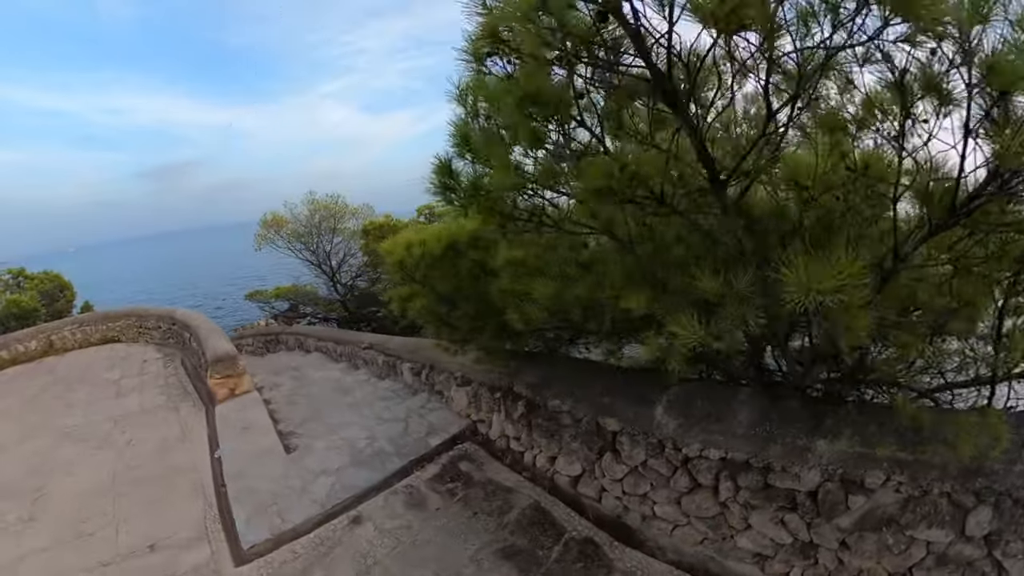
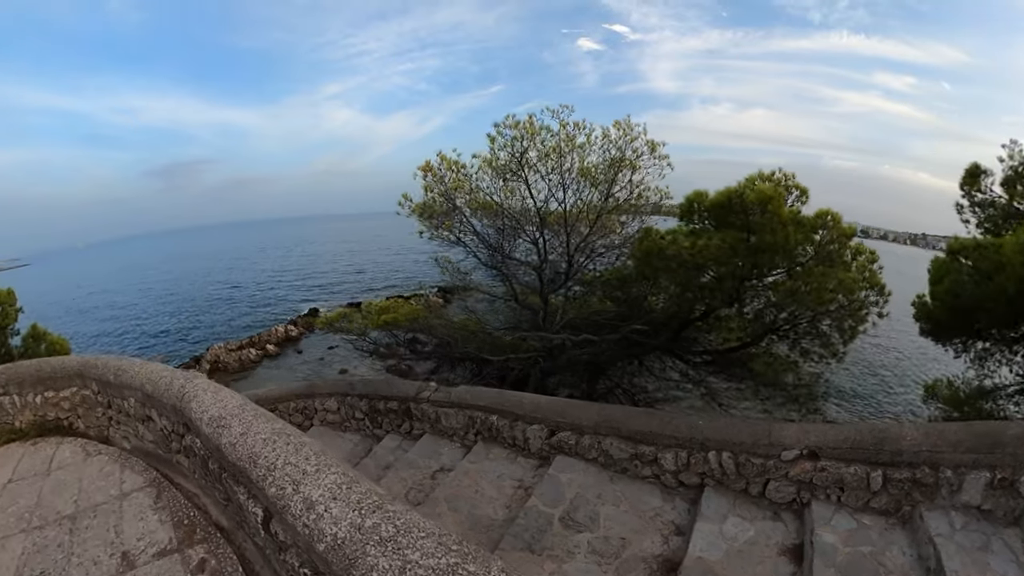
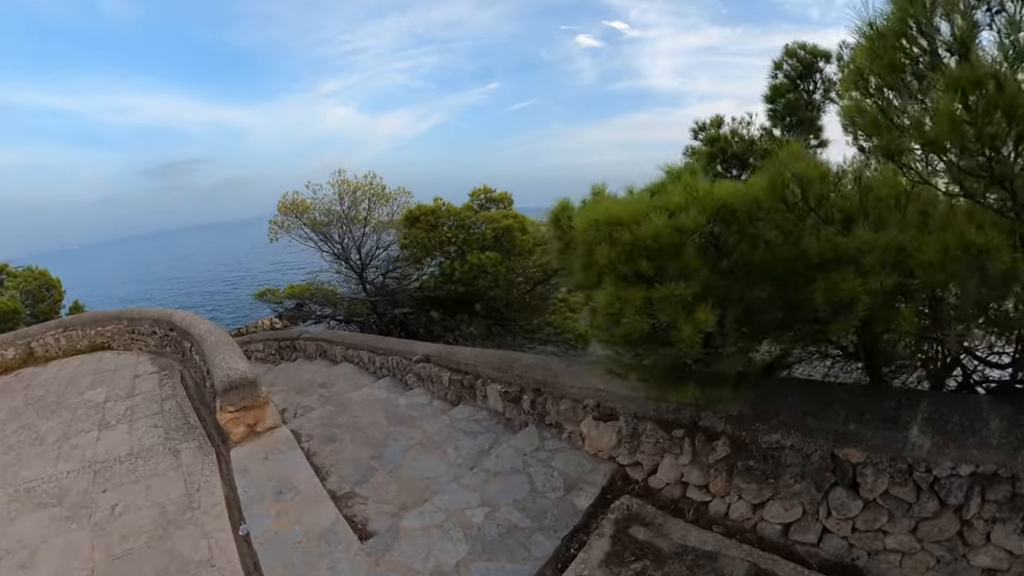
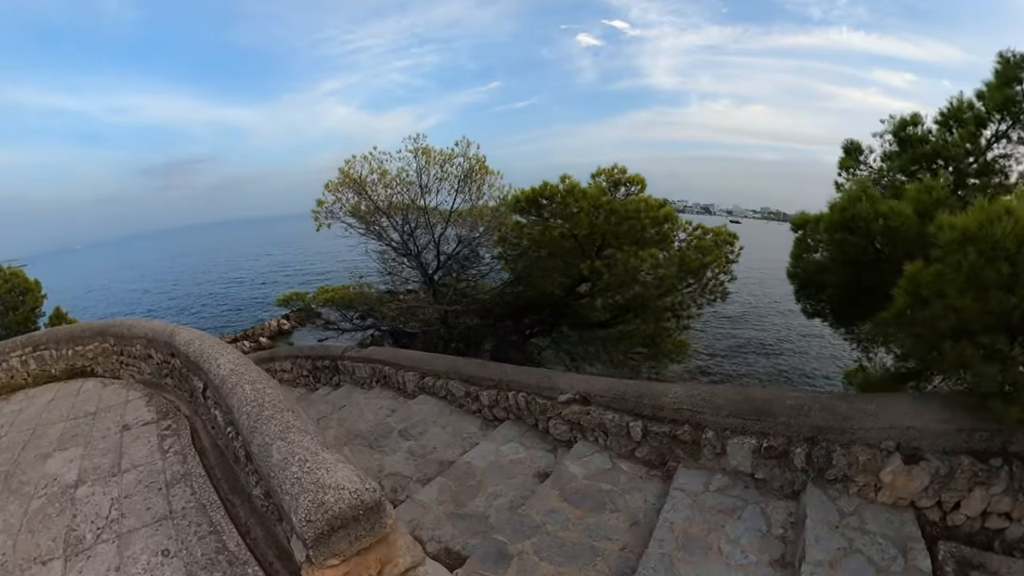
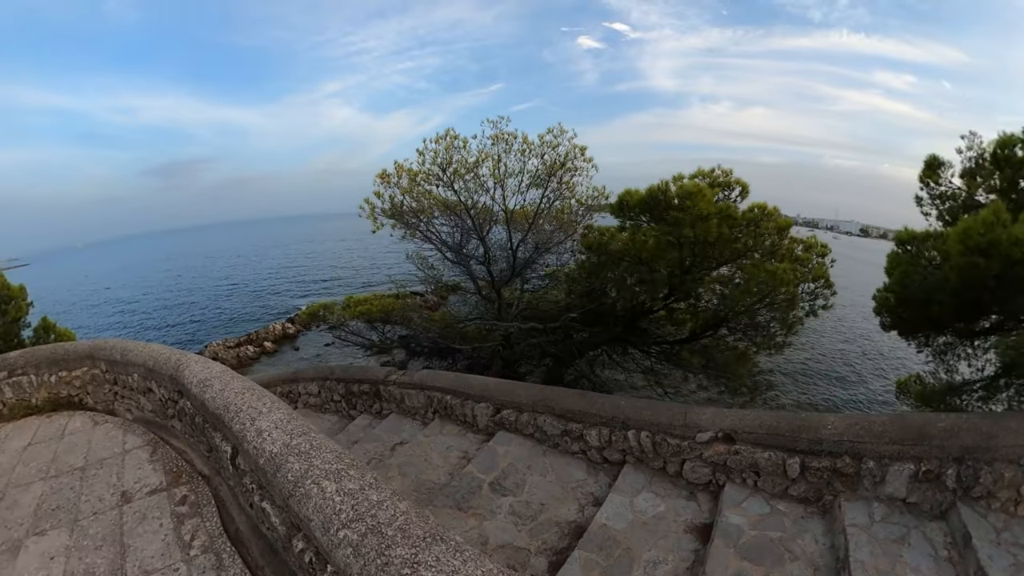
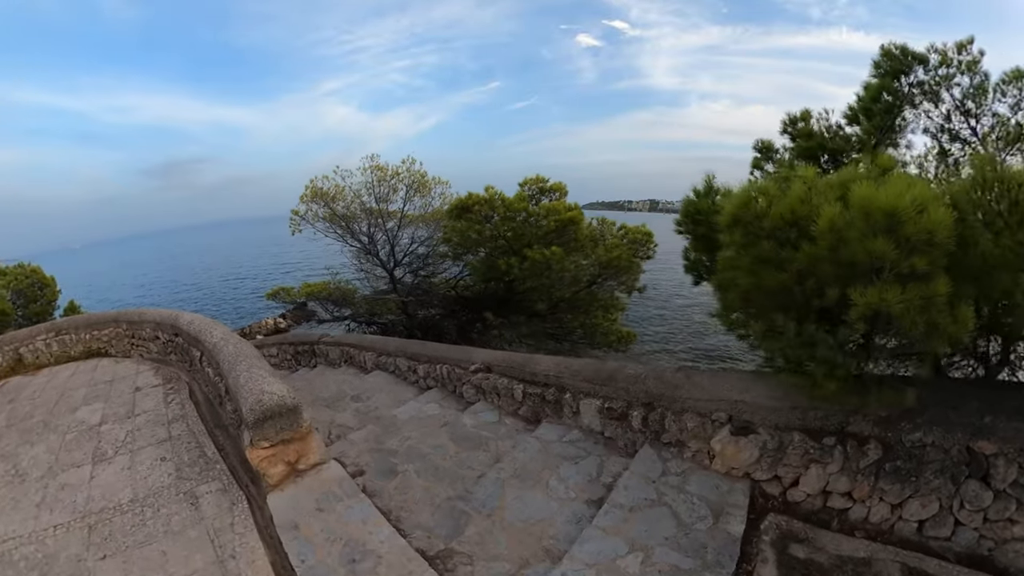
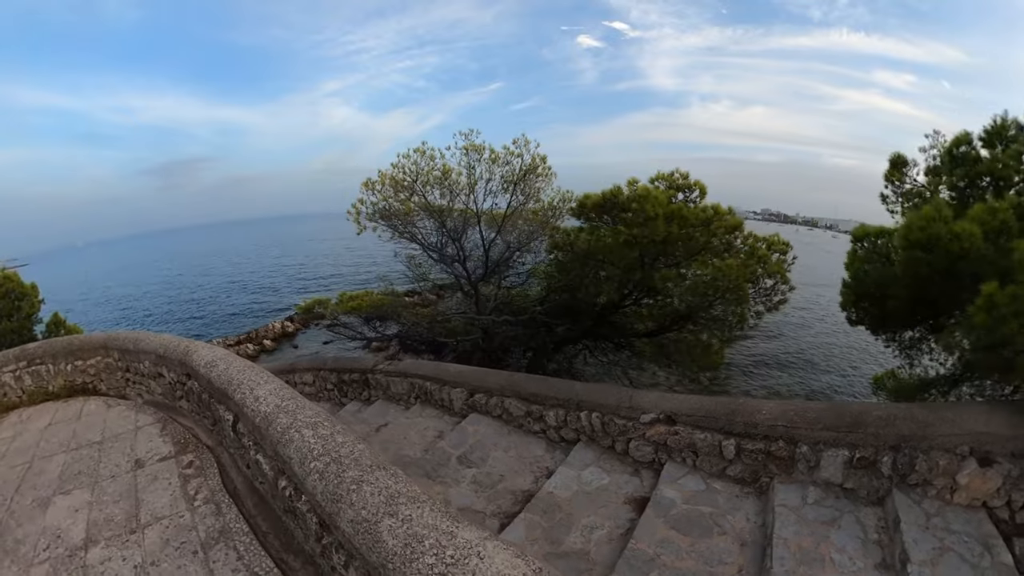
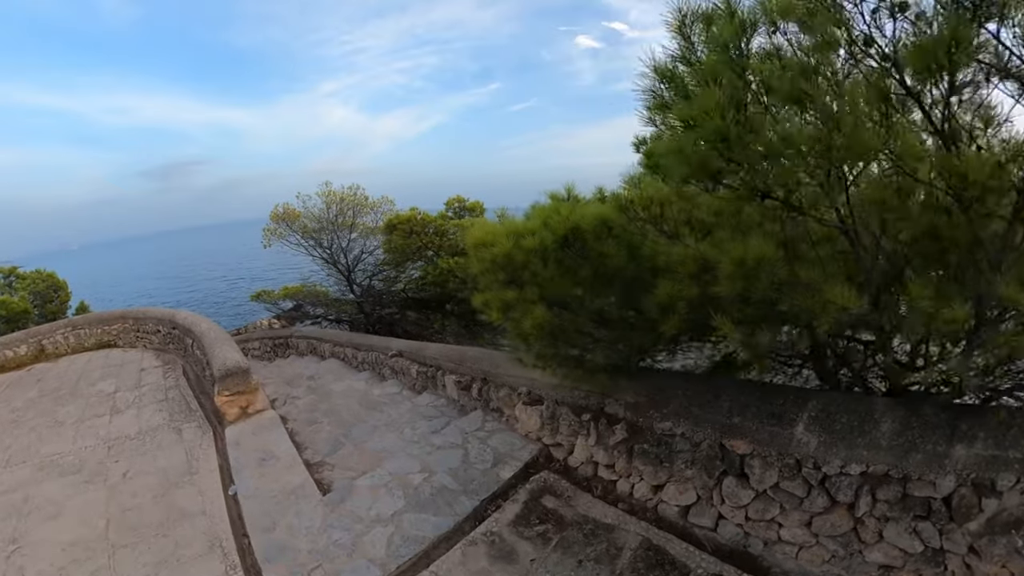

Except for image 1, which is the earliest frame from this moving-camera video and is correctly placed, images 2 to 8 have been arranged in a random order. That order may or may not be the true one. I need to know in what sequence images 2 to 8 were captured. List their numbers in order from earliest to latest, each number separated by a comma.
8, 3, 6, 4, 7, 5, 2
